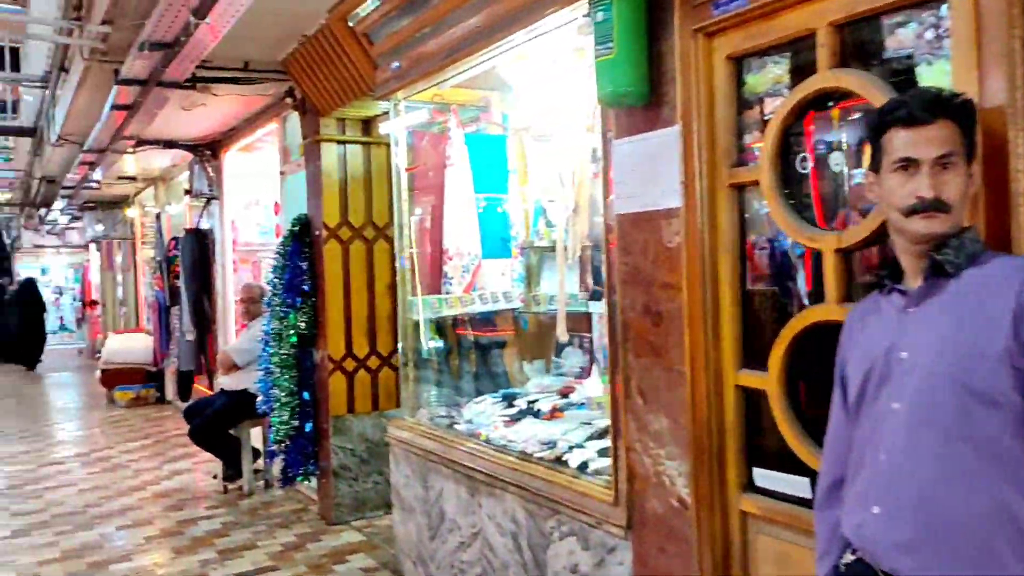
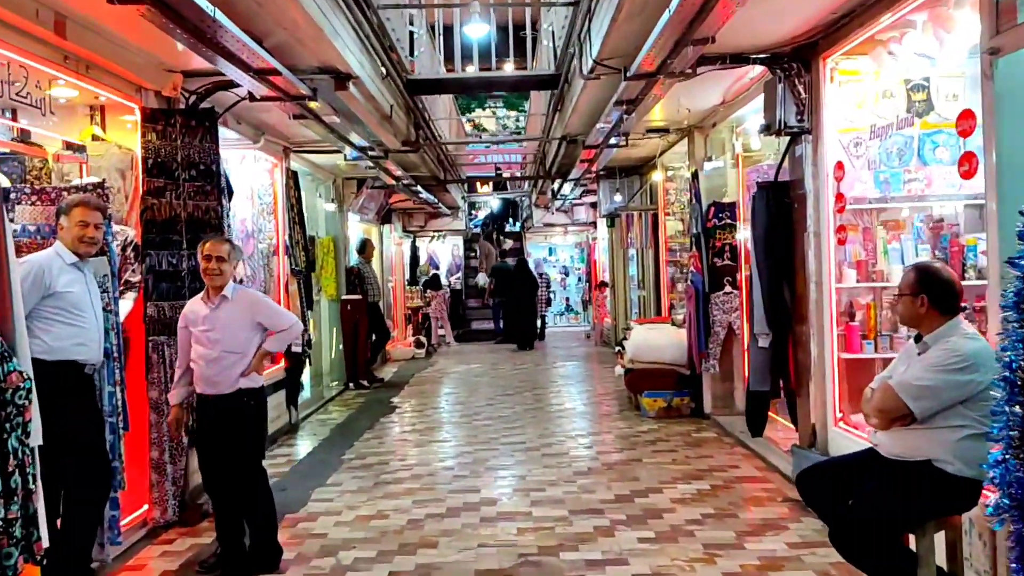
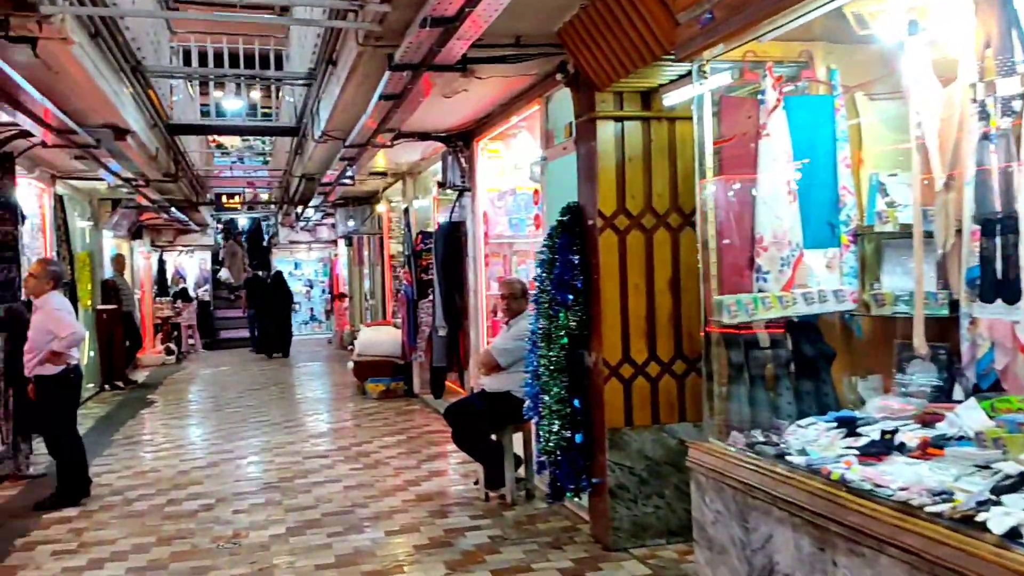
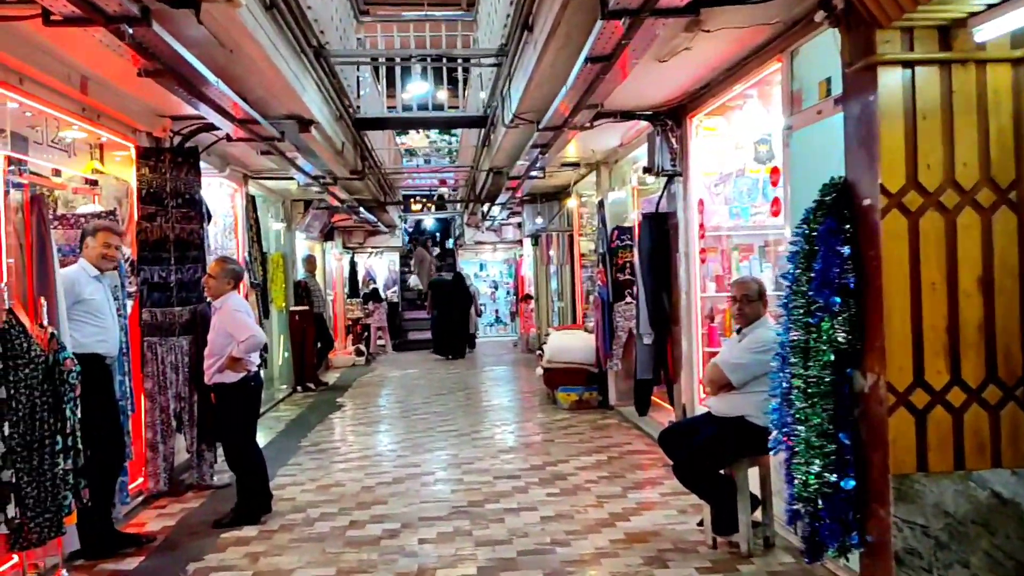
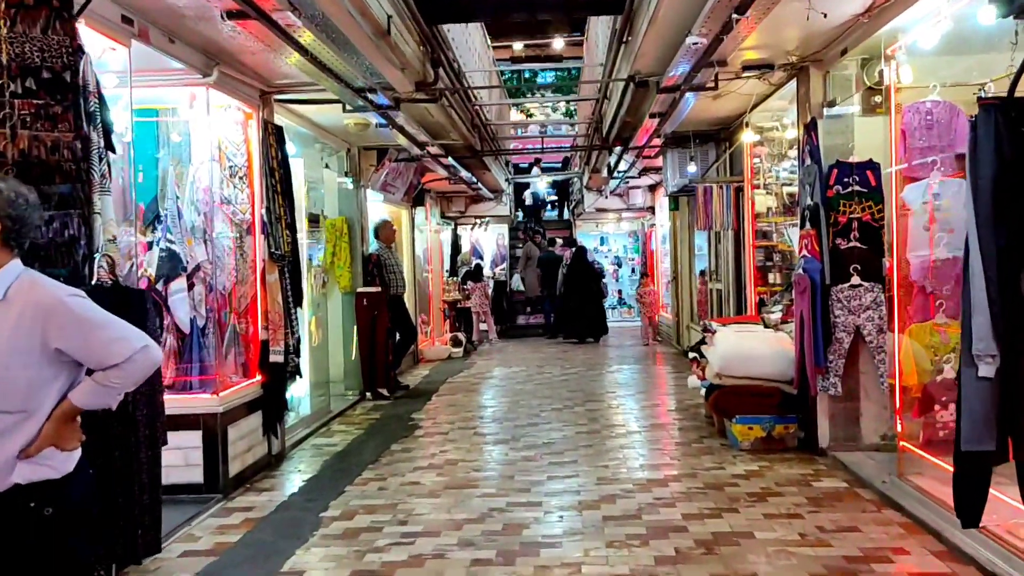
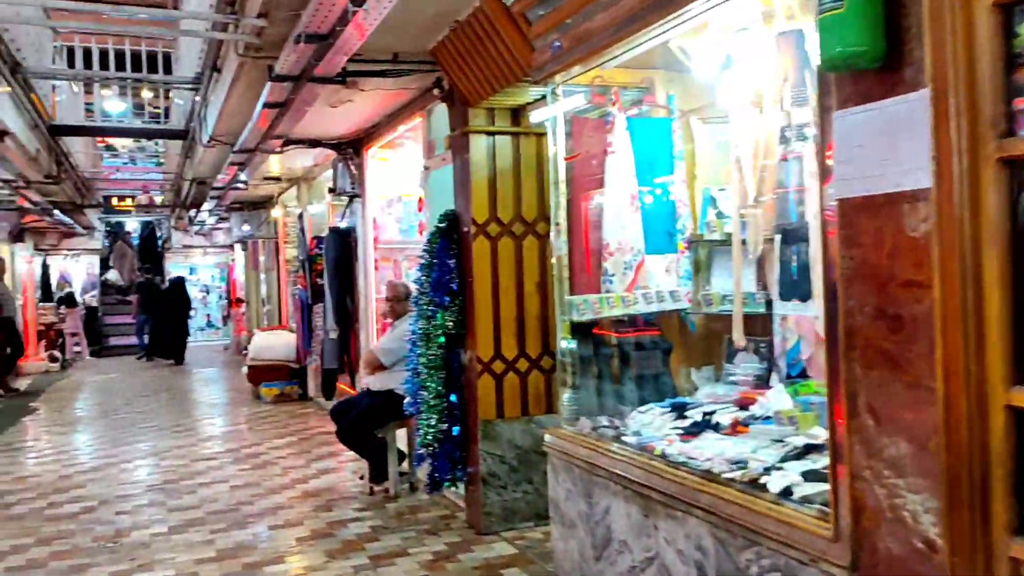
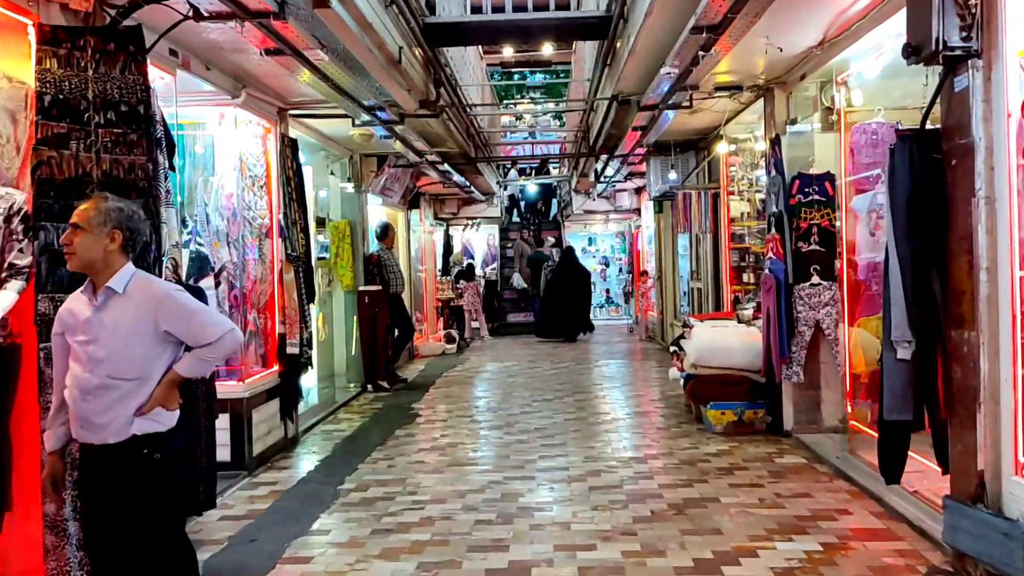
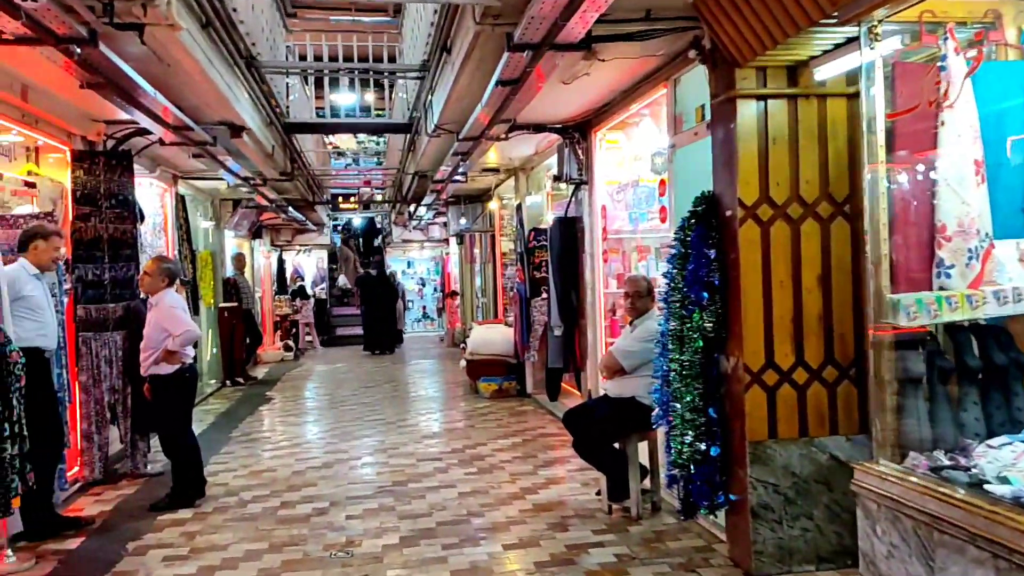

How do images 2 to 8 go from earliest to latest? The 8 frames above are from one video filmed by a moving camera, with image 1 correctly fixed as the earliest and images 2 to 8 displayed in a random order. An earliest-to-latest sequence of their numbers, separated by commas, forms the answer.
6, 3, 8, 4, 2, 7, 5
